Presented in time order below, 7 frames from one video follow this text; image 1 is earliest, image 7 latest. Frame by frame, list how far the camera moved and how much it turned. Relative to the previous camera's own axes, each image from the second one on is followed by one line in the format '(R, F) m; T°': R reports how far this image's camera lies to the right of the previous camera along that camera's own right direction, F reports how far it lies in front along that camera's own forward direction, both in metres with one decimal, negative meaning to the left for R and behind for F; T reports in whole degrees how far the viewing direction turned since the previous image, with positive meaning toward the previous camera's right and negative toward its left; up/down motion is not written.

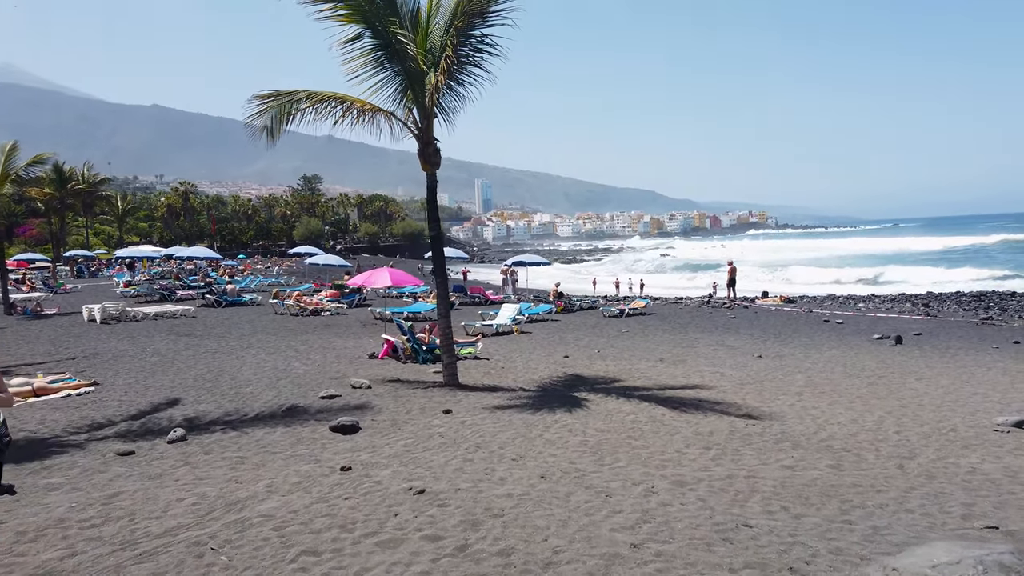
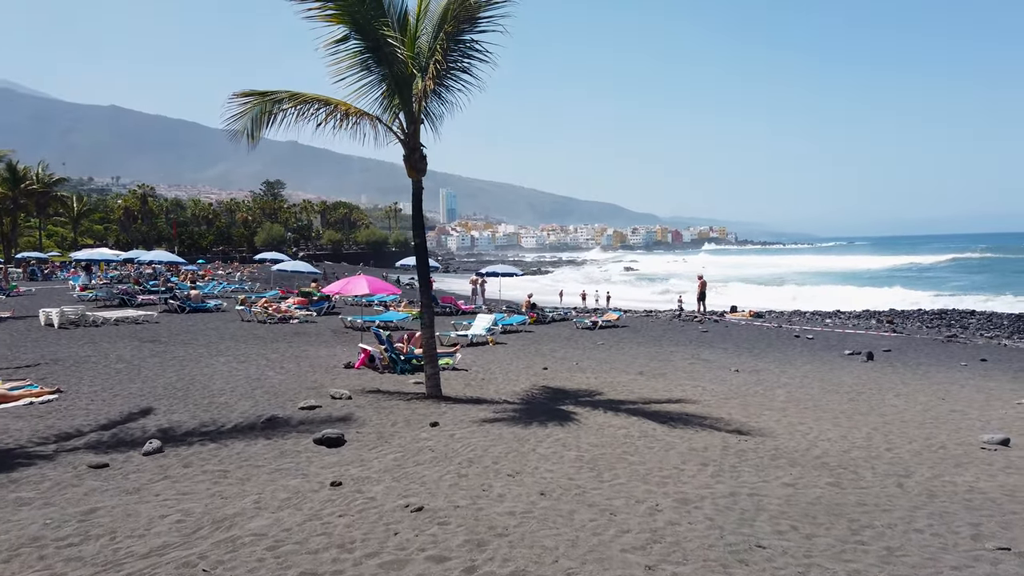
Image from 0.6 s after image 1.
(-0.3, +0.1) m; +3°
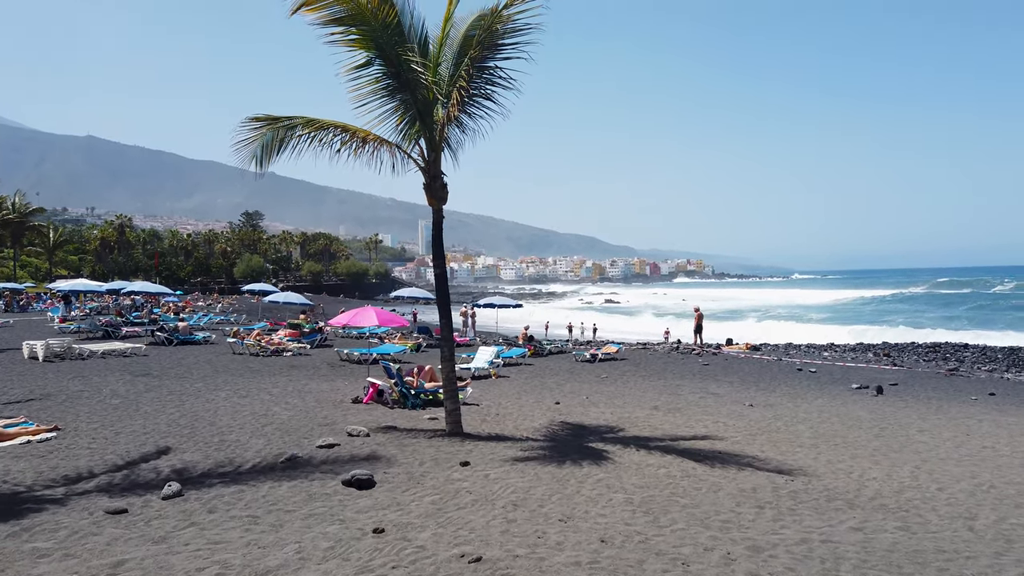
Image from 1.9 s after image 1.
(-0.5, +0.3) m; +2°
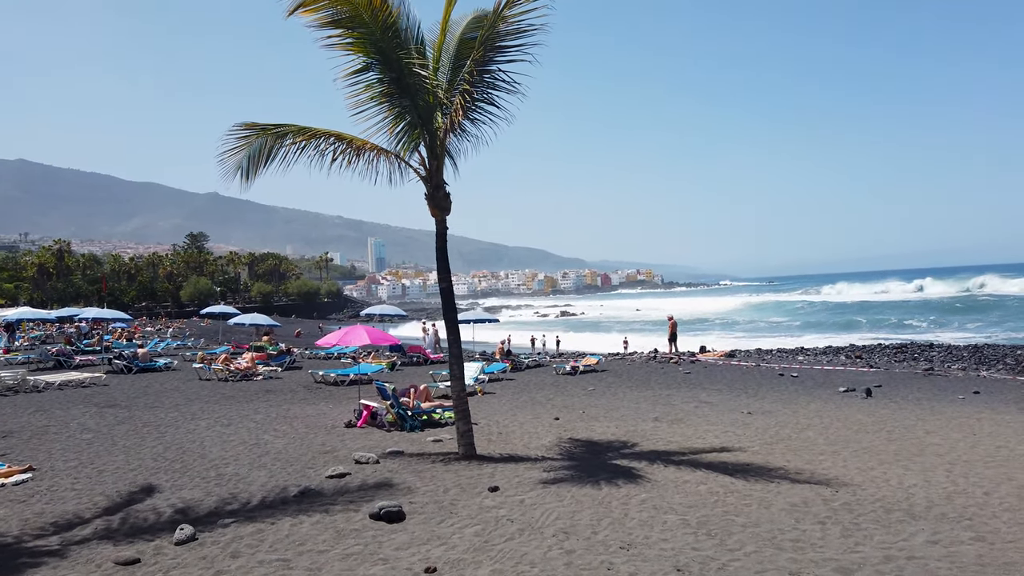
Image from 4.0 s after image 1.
(-0.6, +0.4) m; +4°
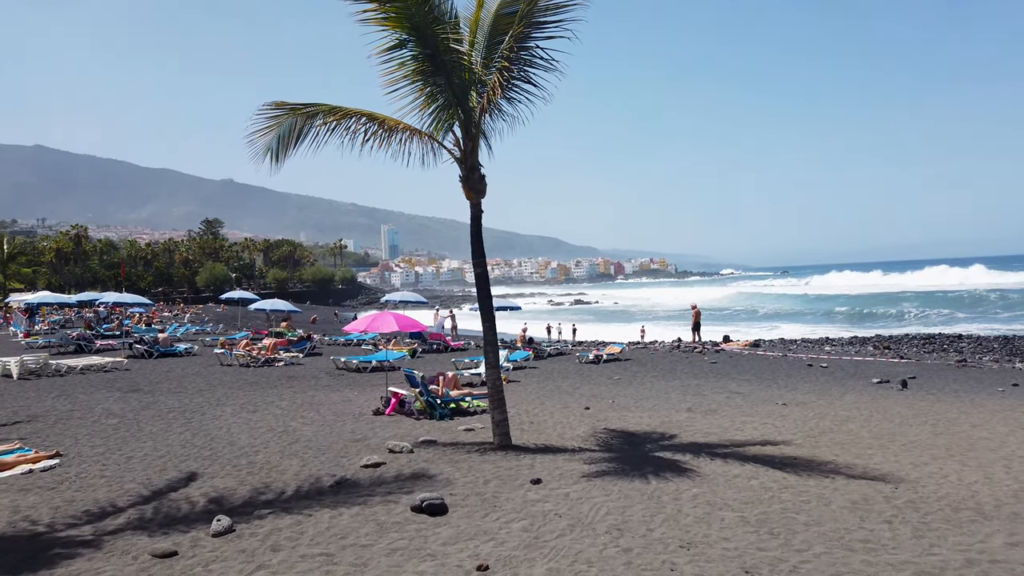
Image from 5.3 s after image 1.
(-0.3, +0.3) m; -1°
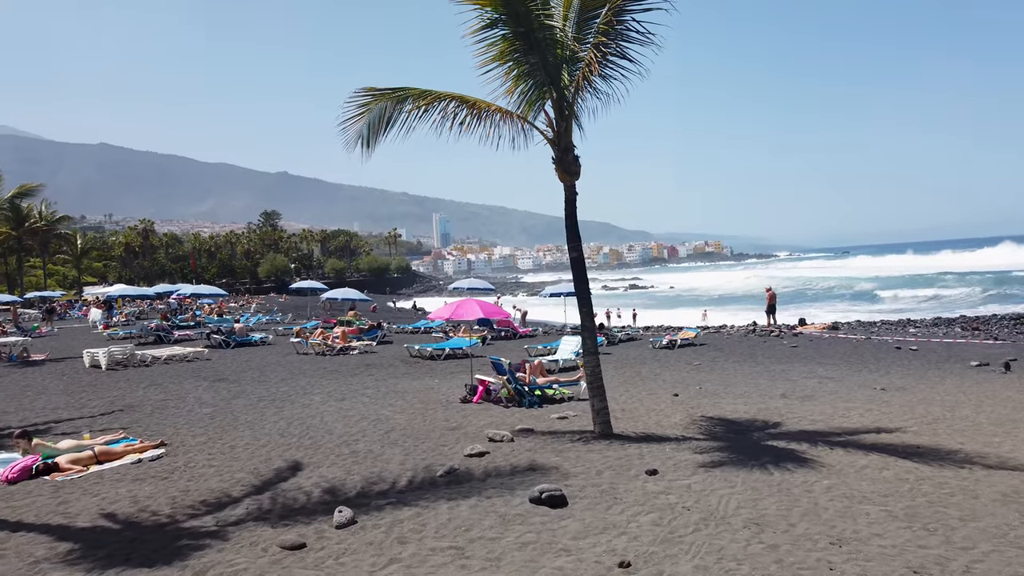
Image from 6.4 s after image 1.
(-0.5, +0.2) m; -4°
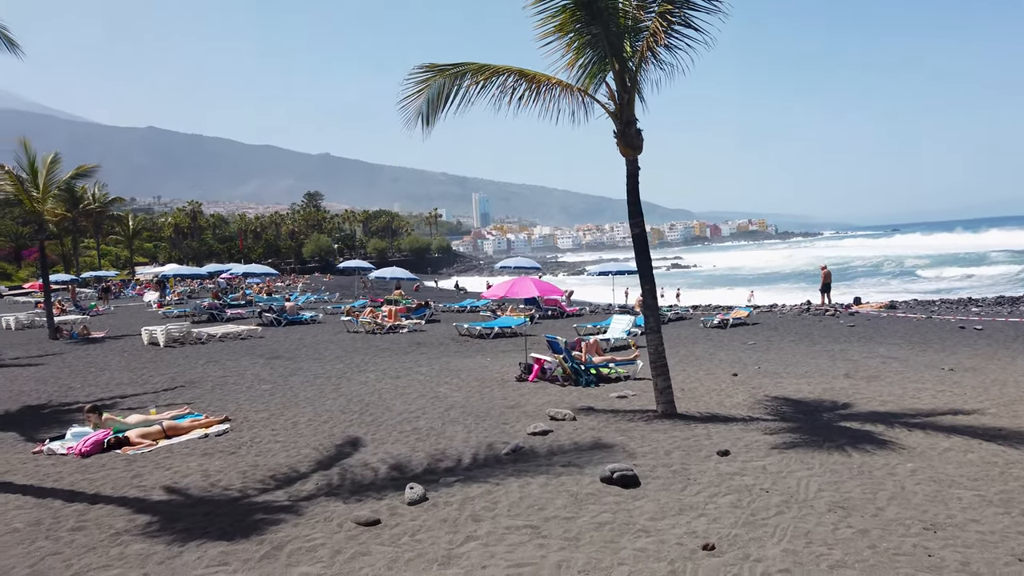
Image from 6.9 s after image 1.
(-0.2, +0.1) m; -3°
